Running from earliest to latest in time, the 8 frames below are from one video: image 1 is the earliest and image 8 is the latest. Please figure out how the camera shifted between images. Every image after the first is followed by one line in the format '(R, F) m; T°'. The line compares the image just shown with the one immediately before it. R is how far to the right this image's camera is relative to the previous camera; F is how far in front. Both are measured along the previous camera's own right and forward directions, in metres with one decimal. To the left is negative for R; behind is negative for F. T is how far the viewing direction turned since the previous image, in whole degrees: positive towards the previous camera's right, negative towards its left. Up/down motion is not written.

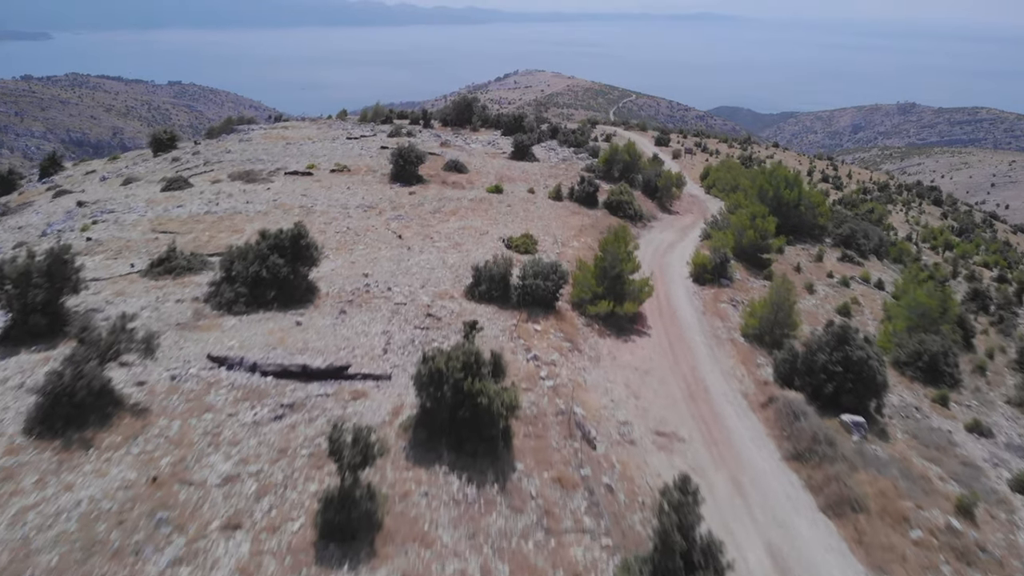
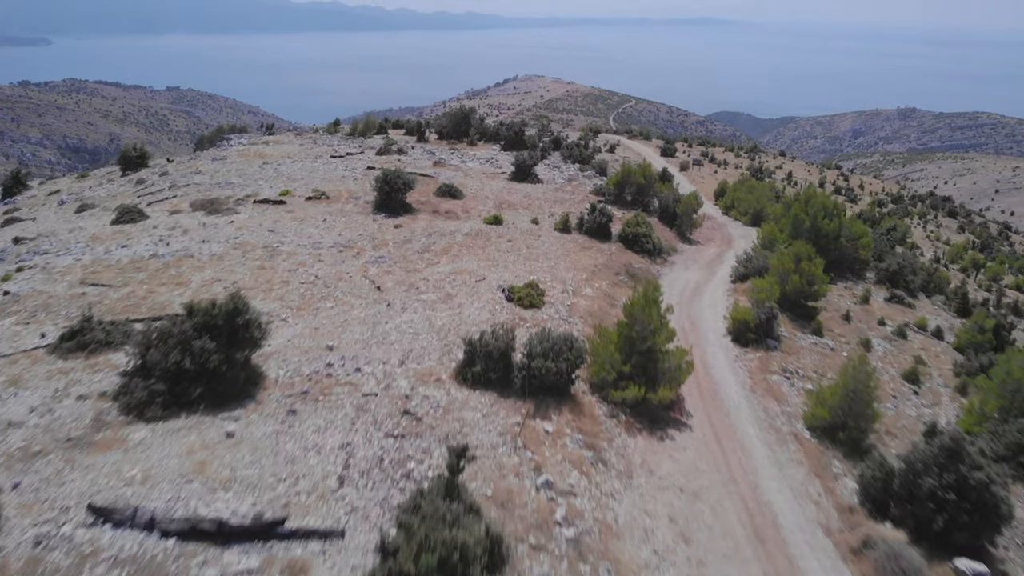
(0.0, +3.2) m; 0°
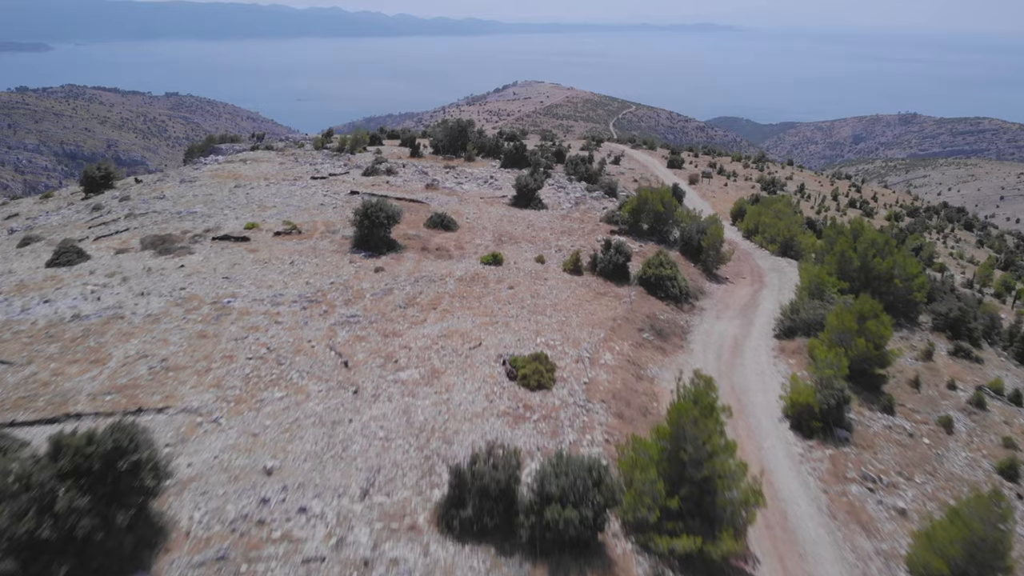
(0.0, +3.2) m; 0°
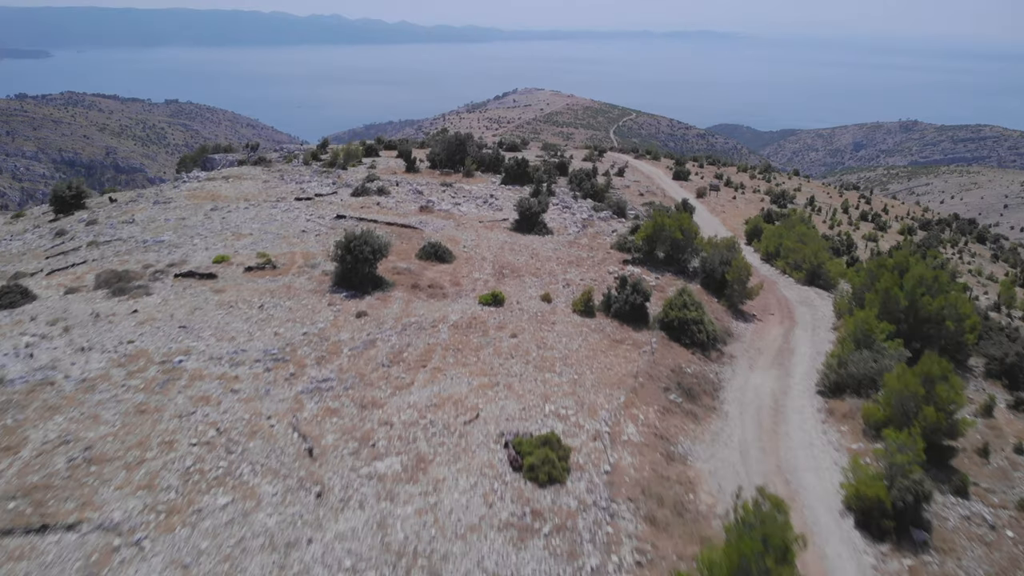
(0.0, +2.3) m; 0°
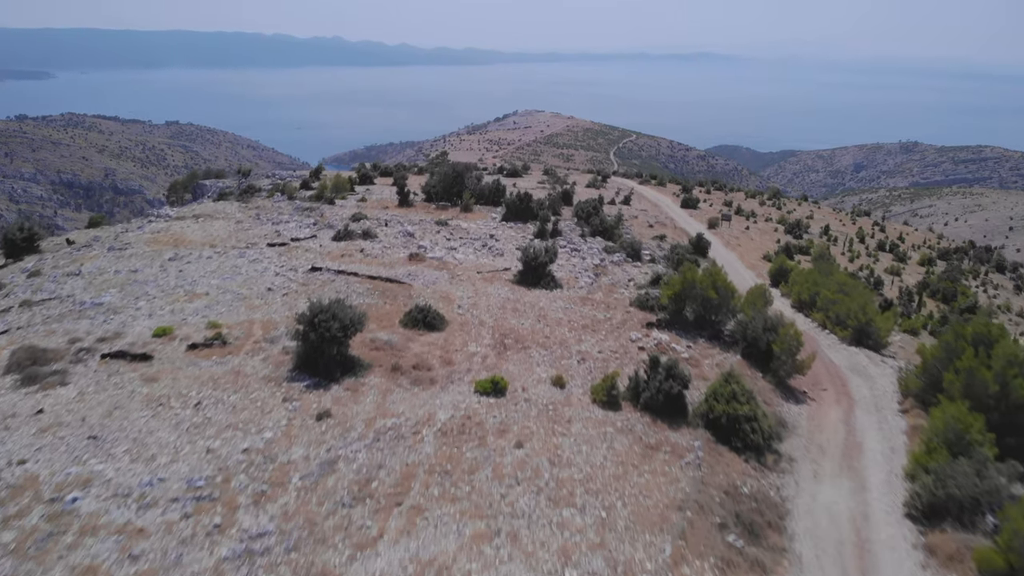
(-0.1, +3.2) m; 0°
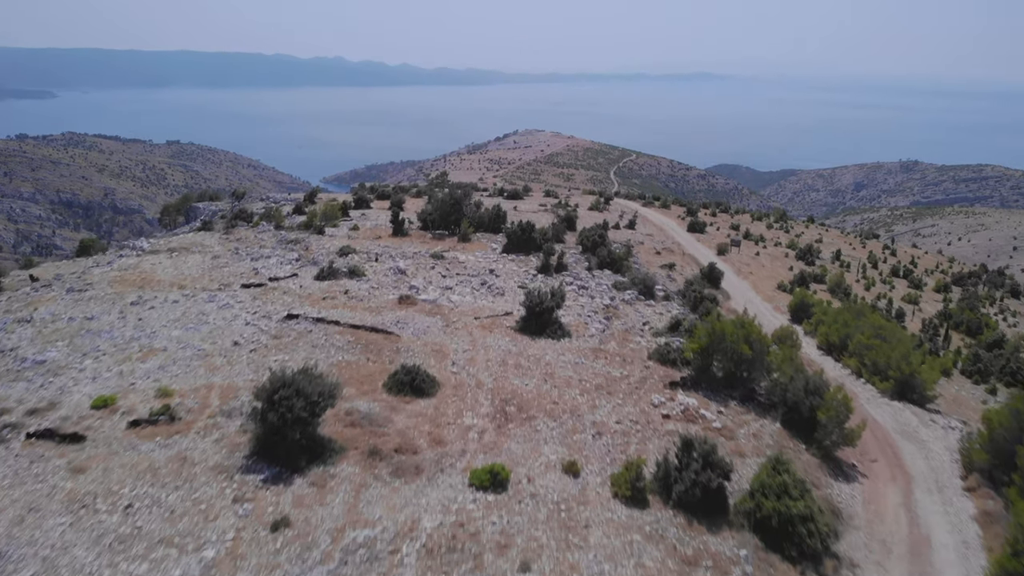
(0.0, +2.3) m; 0°
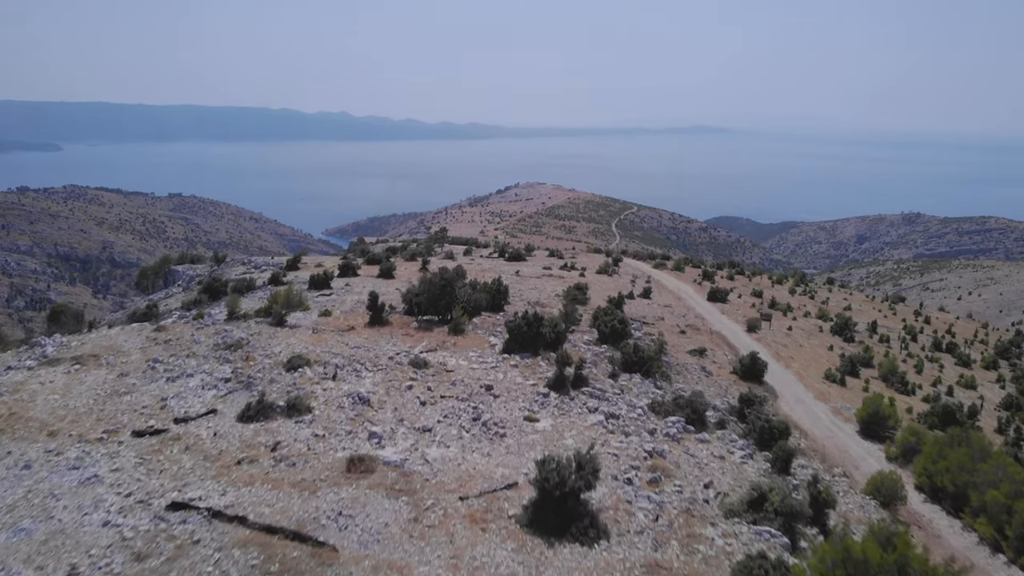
(0.0, +5.9) m; 0°
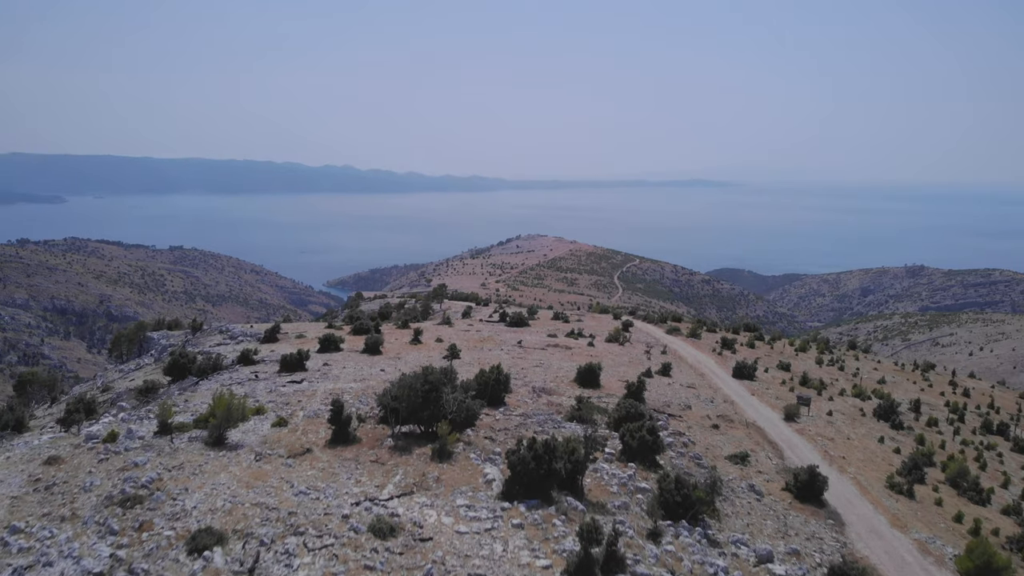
(0.0, +5.5) m; 0°
